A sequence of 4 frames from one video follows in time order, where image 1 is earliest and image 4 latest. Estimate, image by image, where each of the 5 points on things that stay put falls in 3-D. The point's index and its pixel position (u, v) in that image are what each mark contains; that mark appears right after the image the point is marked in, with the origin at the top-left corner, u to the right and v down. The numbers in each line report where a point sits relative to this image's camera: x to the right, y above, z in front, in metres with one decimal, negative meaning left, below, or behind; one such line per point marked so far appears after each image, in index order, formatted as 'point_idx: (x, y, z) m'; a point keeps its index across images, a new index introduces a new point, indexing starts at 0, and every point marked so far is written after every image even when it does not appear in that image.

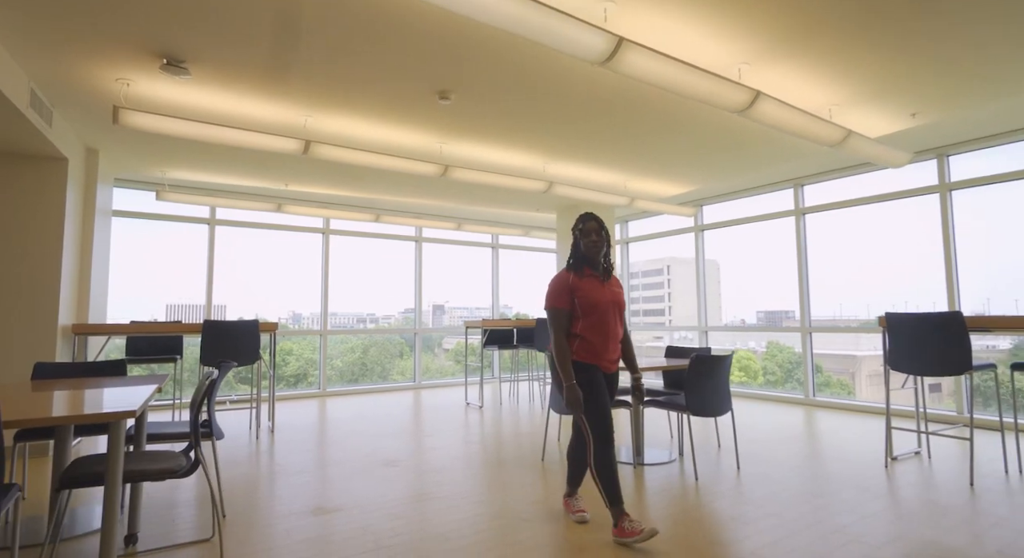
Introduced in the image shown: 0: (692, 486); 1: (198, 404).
0: (+1.2, -1.4, +3.6) m
1: (-1.3, -0.6, +2.3) m
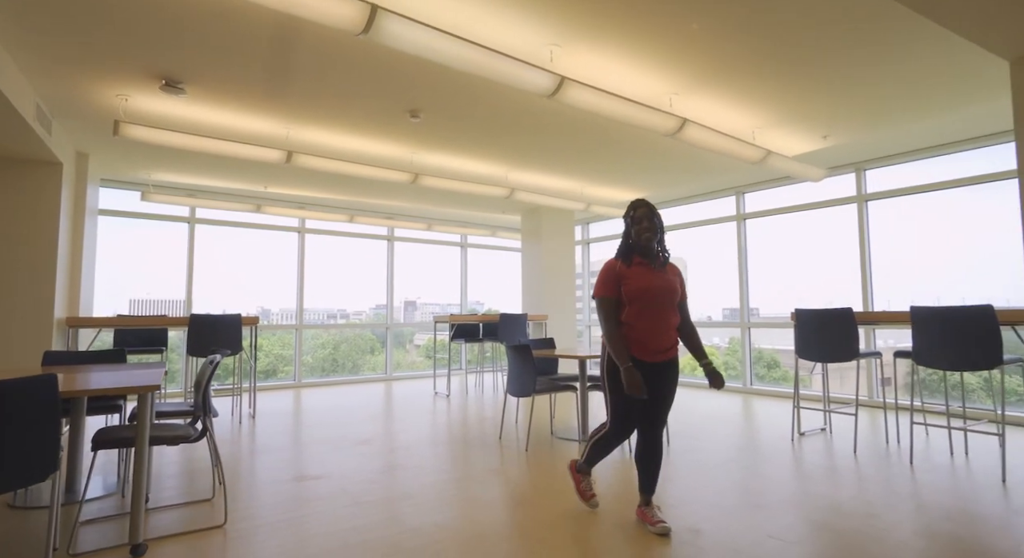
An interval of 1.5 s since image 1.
0: (+0.9, -1.4, +4.1) m
1: (-1.6, -0.5, +2.7) m
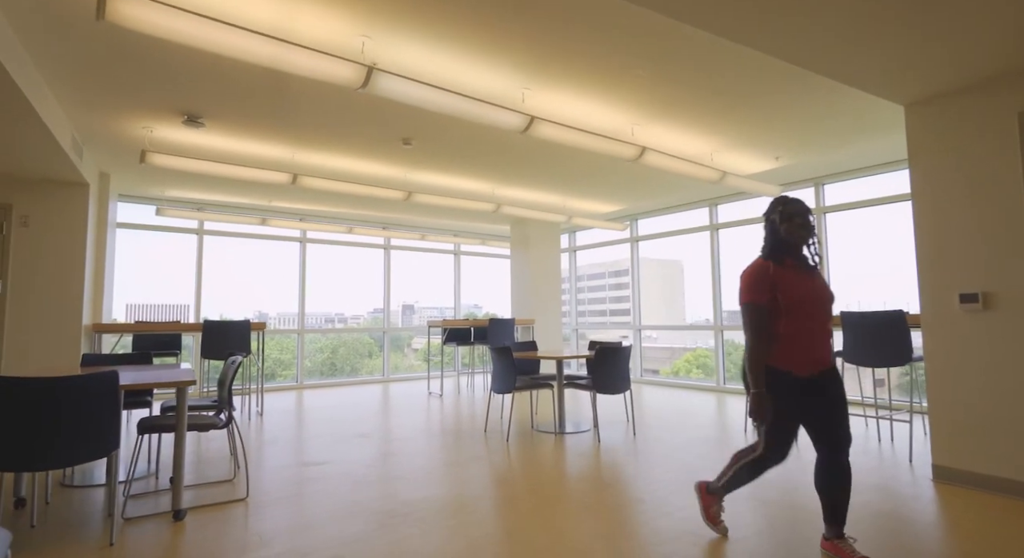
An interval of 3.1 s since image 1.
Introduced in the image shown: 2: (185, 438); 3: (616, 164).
0: (+0.7, -1.4, +4.6) m
1: (-1.7, -0.6, +3.2) m
2: (-1.7, -0.8, +2.8) m
3: (+0.9, +1.0, +4.8) m
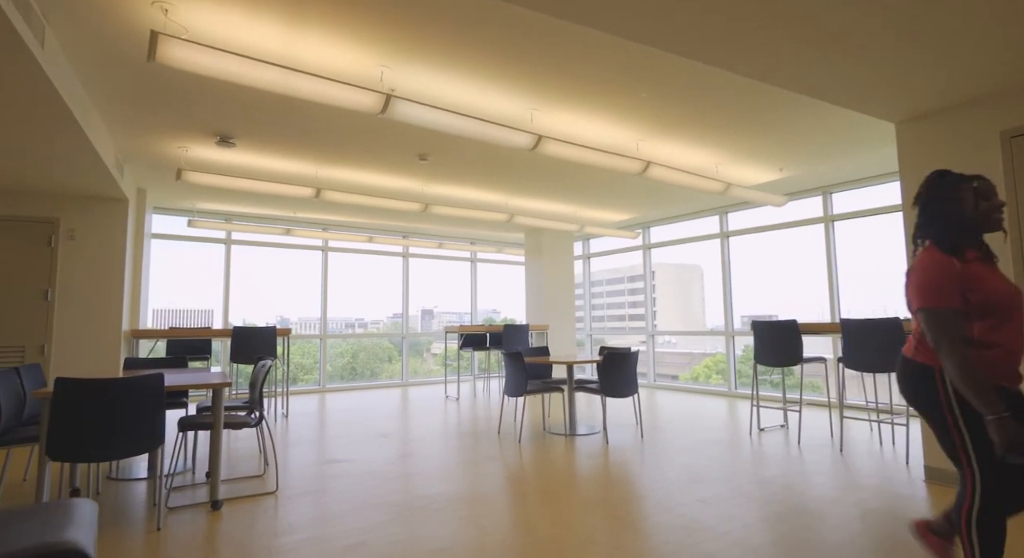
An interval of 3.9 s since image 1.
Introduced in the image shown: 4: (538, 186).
0: (+0.8, -1.5, +4.8) m
1: (-1.7, -0.7, +3.5) m
2: (-1.7, -0.9, +3.1) m
3: (+1.1, +1.0, +5.0) m
4: (+0.3, +1.0, +5.6) m
